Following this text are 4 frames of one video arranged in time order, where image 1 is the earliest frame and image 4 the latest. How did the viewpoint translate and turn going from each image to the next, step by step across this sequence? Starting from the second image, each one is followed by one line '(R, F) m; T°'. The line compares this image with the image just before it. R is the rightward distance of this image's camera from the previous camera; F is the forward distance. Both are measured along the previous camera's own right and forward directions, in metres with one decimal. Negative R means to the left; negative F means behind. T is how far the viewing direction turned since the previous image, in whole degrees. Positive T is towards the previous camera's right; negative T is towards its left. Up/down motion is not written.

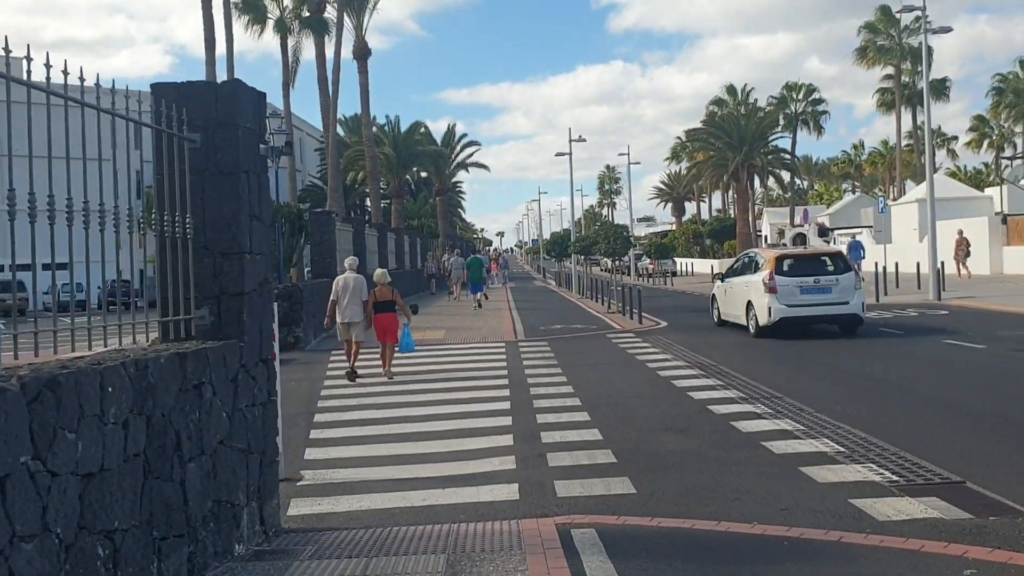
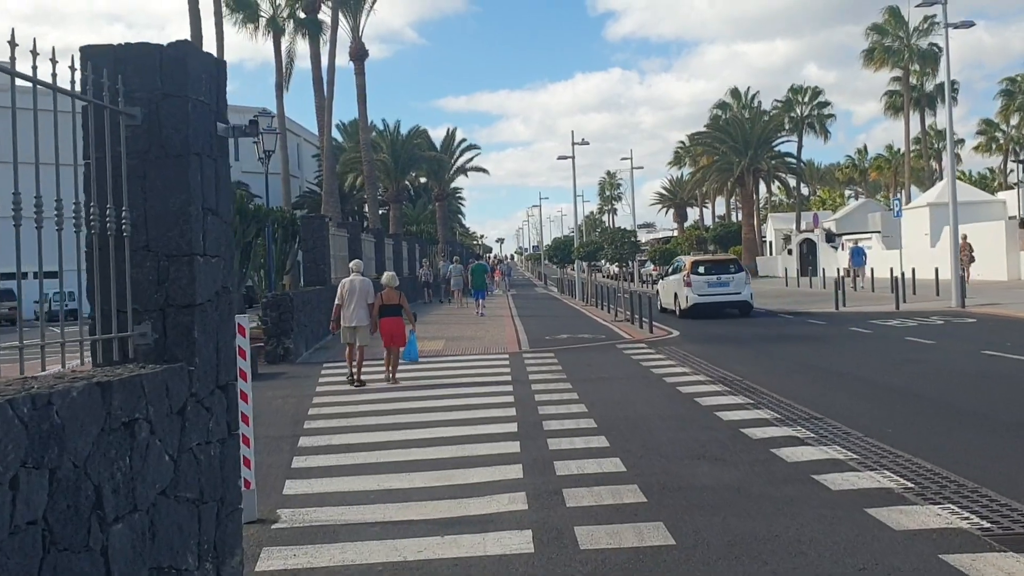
(-0.1, +1.2) m; 0°
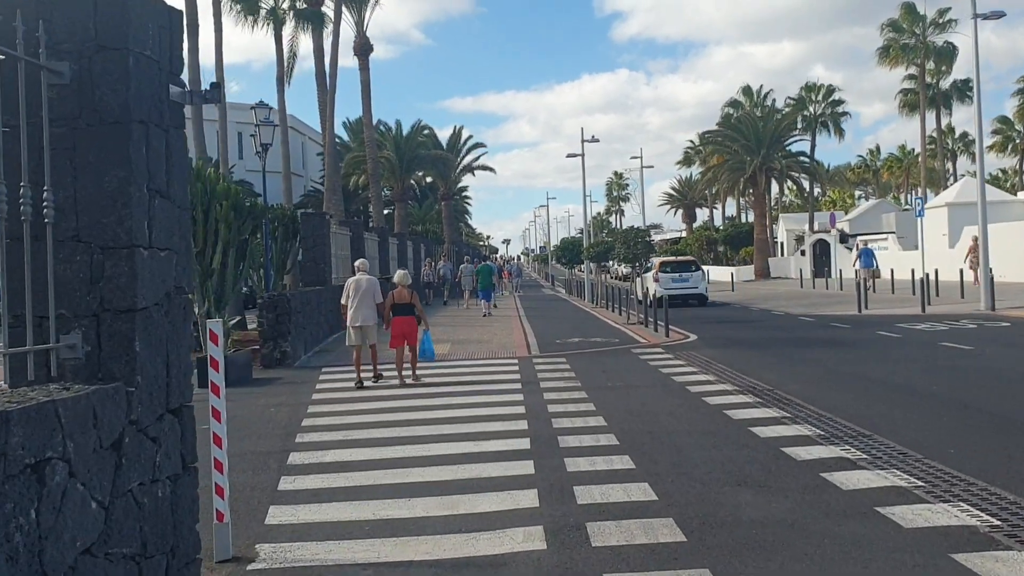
(-0.1, +1.0) m; 0°
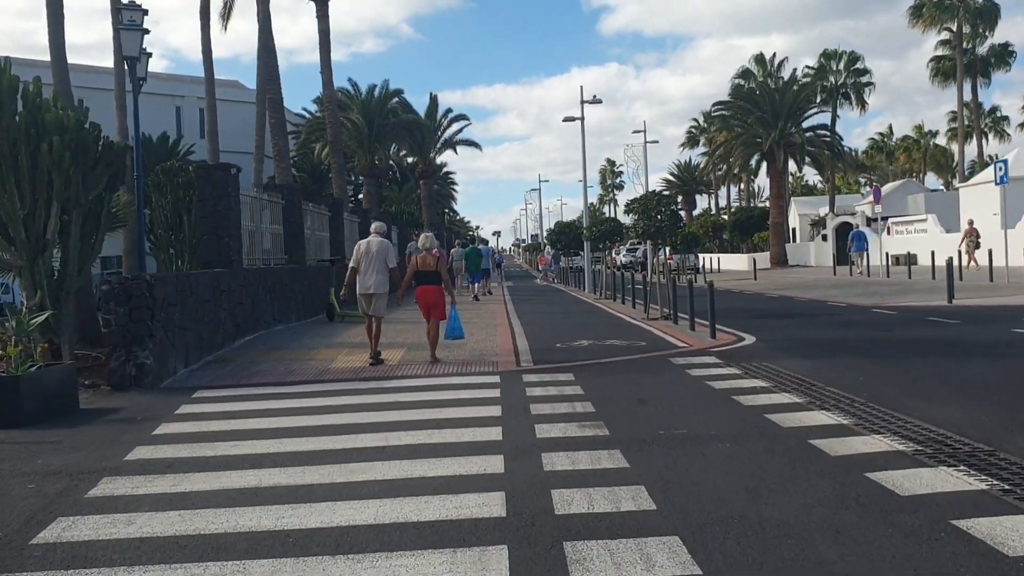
(+0.1, +5.9) m; +1°
